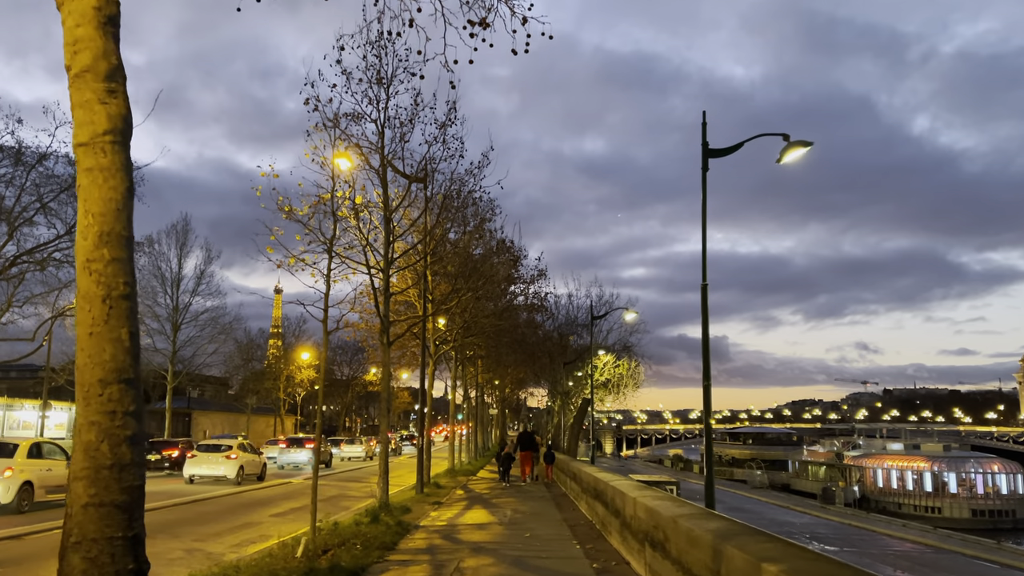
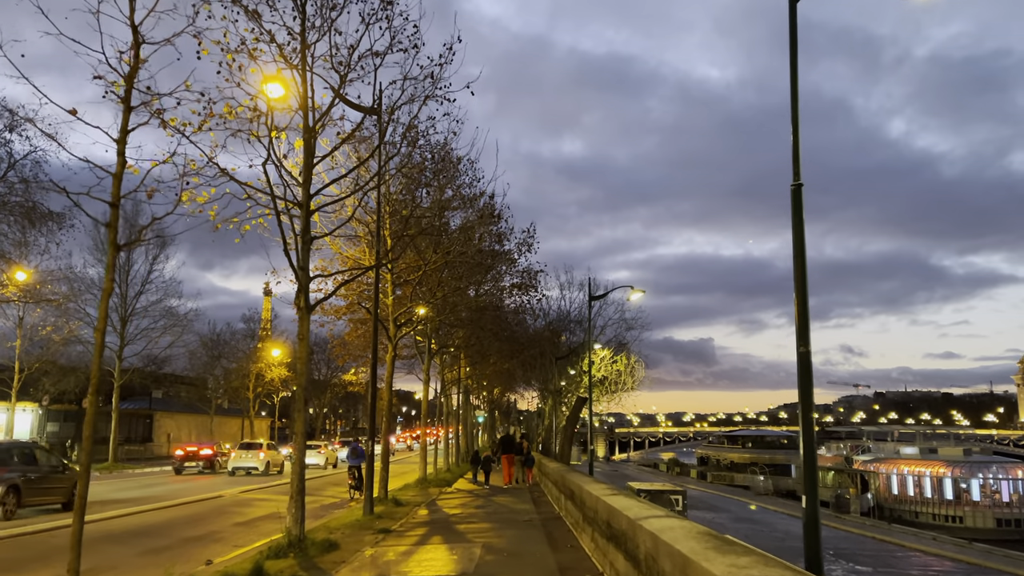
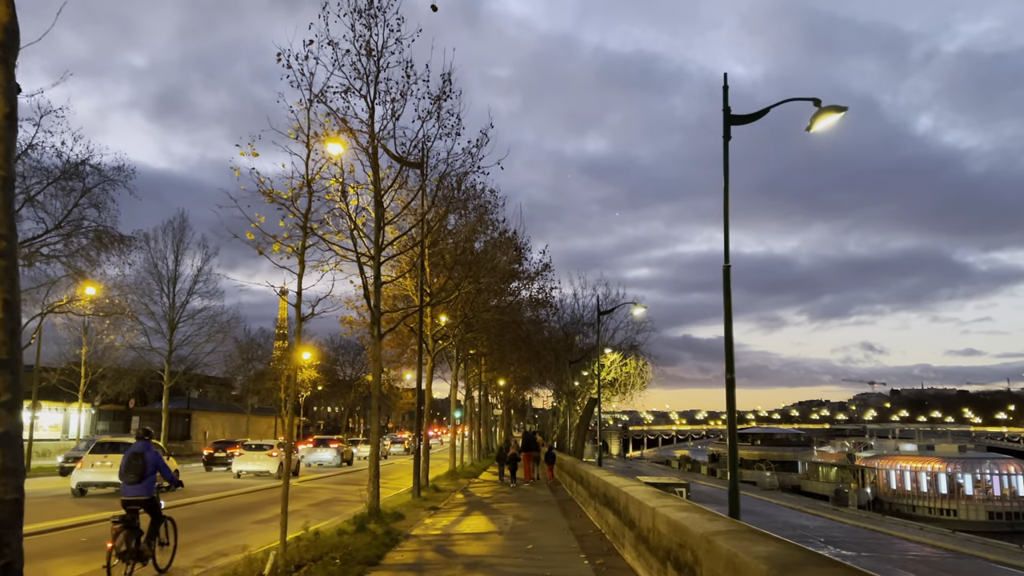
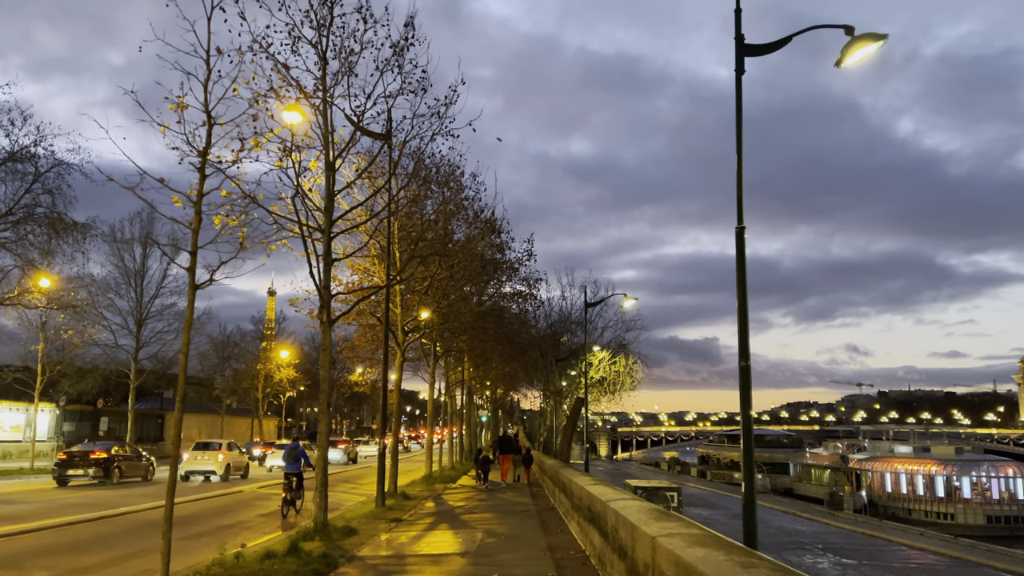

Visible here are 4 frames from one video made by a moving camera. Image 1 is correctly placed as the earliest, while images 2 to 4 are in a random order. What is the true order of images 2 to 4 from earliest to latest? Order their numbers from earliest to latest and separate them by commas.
3, 4, 2
